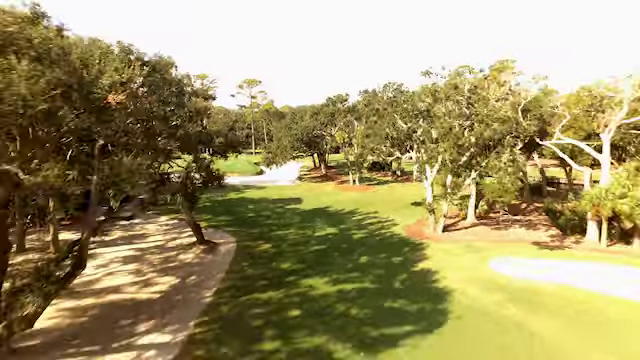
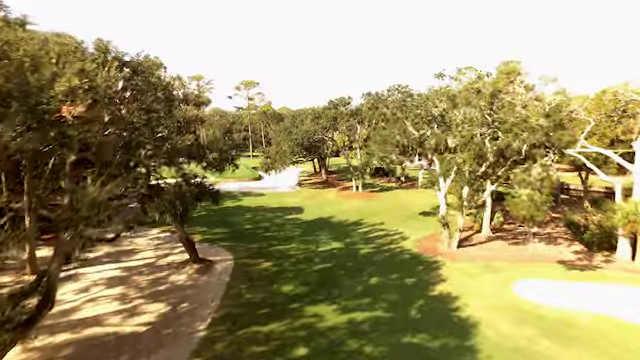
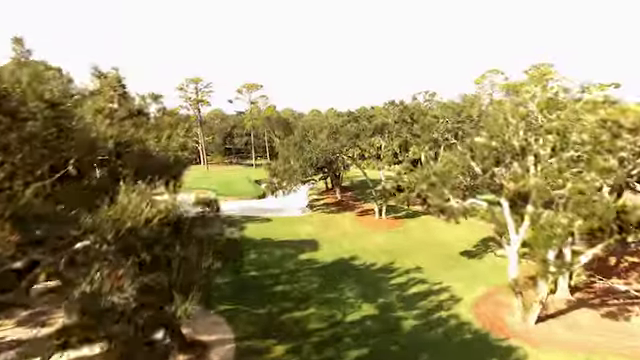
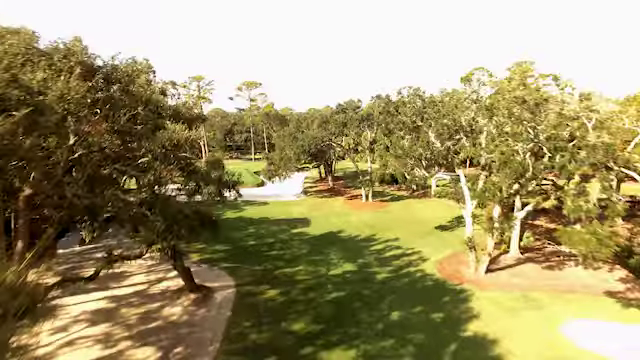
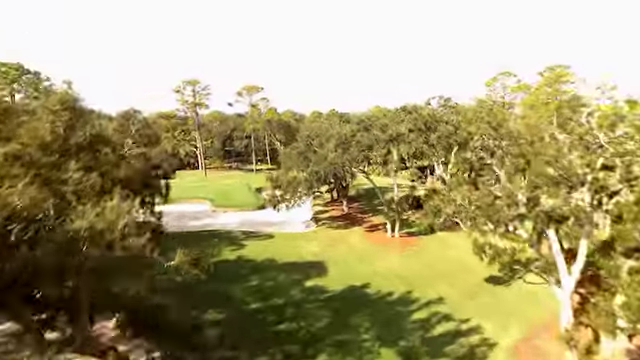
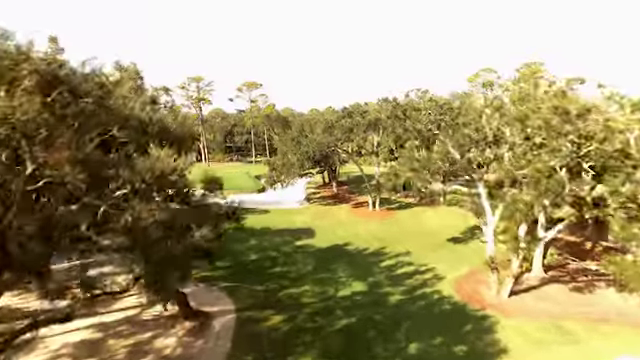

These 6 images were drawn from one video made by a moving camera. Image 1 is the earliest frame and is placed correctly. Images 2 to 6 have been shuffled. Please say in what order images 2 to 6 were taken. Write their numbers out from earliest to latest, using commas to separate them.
2, 4, 6, 3, 5
